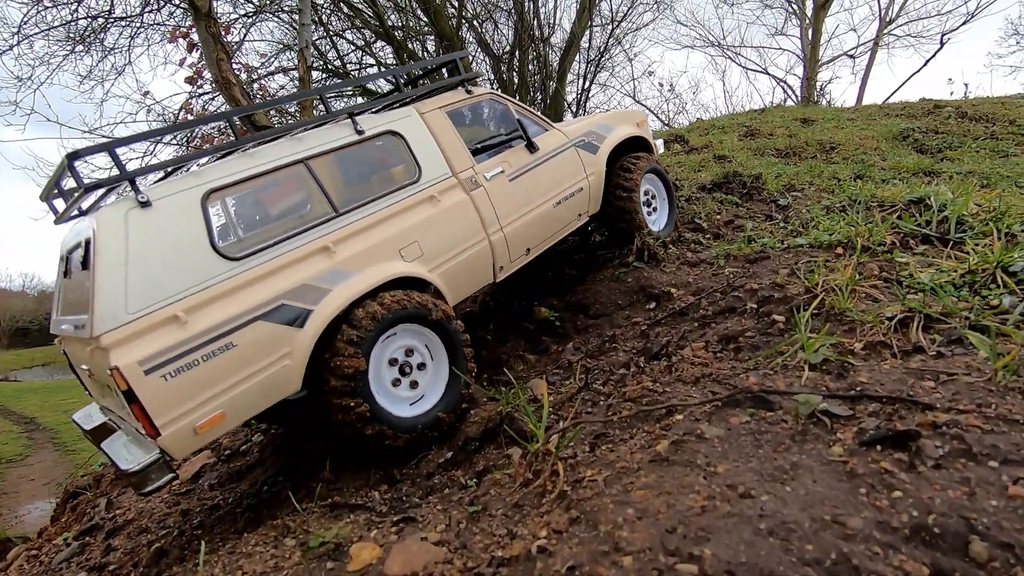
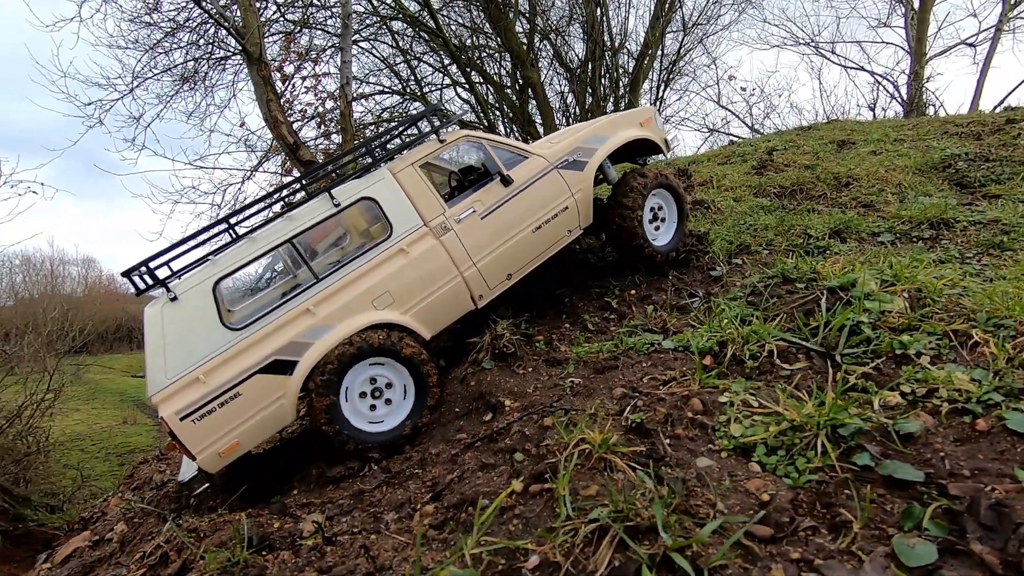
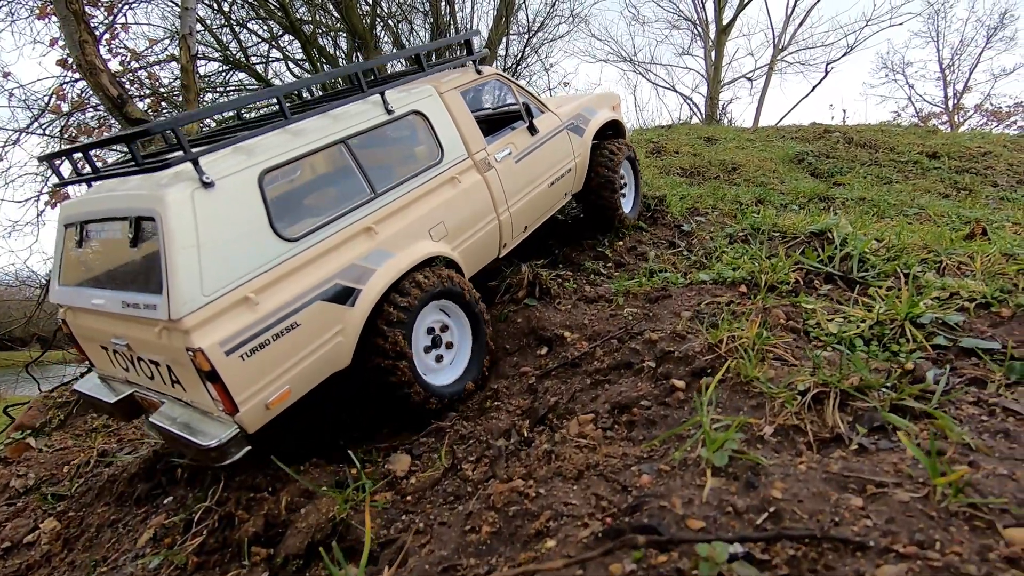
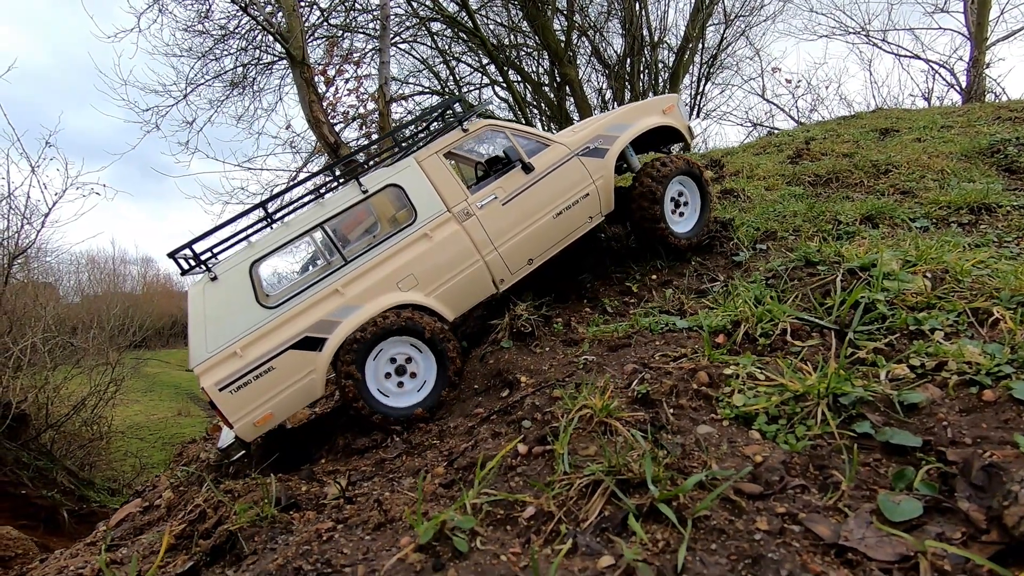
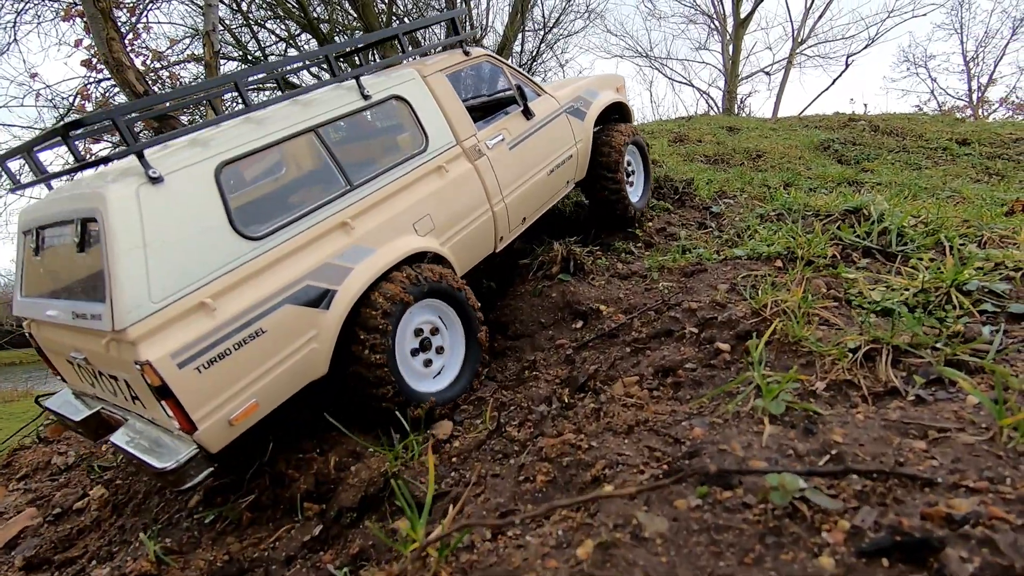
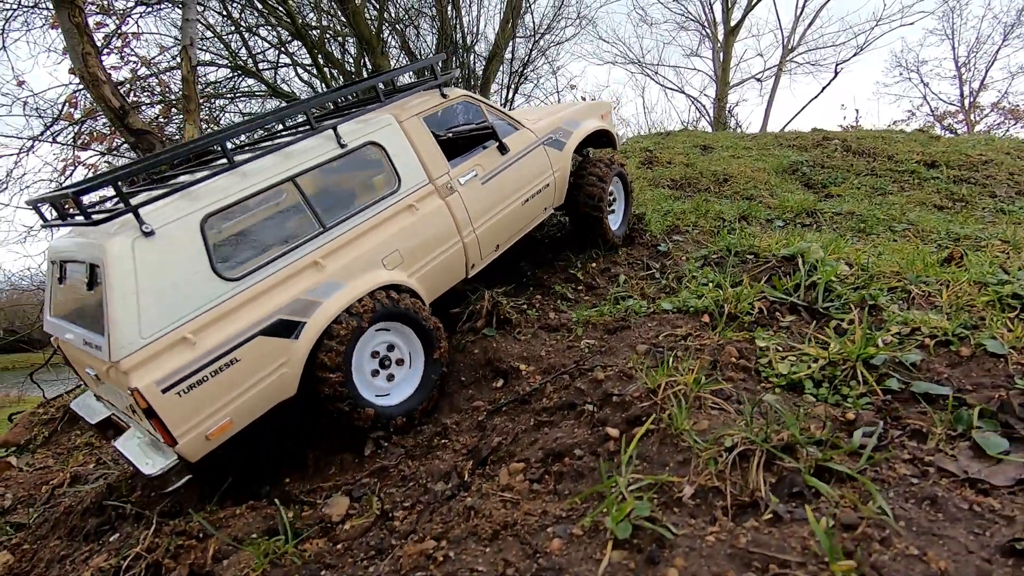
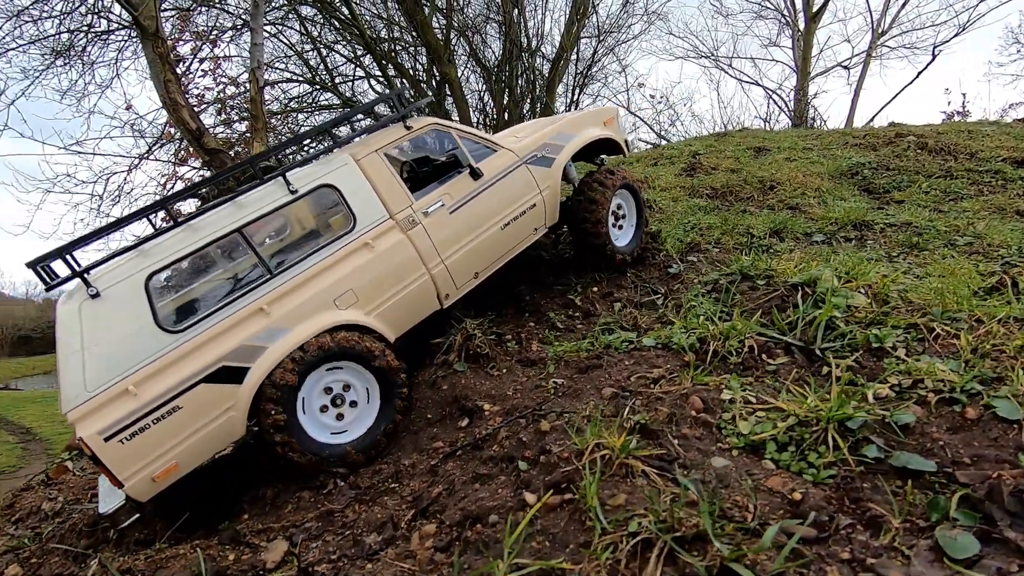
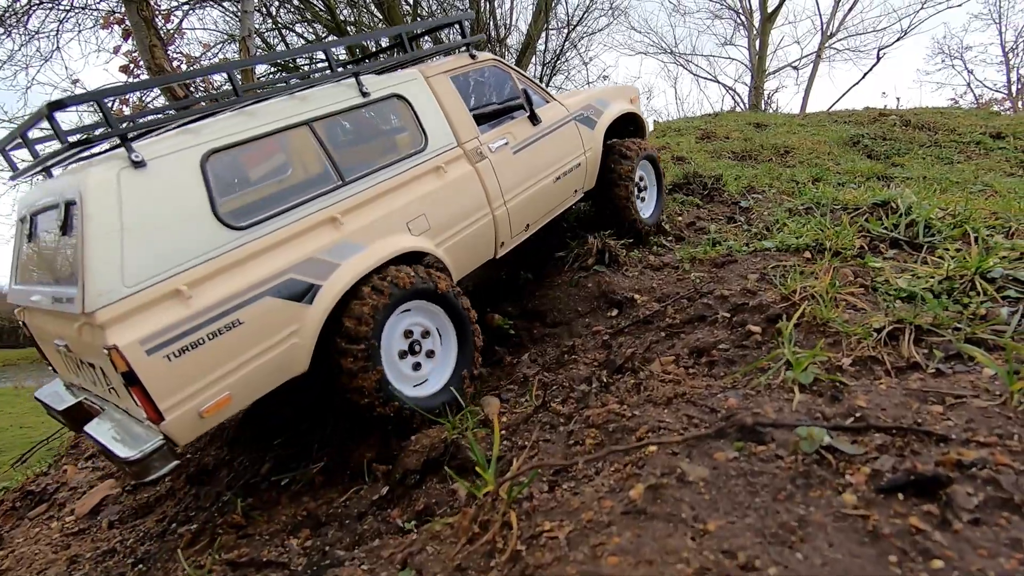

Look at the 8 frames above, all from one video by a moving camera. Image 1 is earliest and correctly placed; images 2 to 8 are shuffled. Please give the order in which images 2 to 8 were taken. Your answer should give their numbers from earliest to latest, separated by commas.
8, 5, 3, 6, 7, 2, 4
